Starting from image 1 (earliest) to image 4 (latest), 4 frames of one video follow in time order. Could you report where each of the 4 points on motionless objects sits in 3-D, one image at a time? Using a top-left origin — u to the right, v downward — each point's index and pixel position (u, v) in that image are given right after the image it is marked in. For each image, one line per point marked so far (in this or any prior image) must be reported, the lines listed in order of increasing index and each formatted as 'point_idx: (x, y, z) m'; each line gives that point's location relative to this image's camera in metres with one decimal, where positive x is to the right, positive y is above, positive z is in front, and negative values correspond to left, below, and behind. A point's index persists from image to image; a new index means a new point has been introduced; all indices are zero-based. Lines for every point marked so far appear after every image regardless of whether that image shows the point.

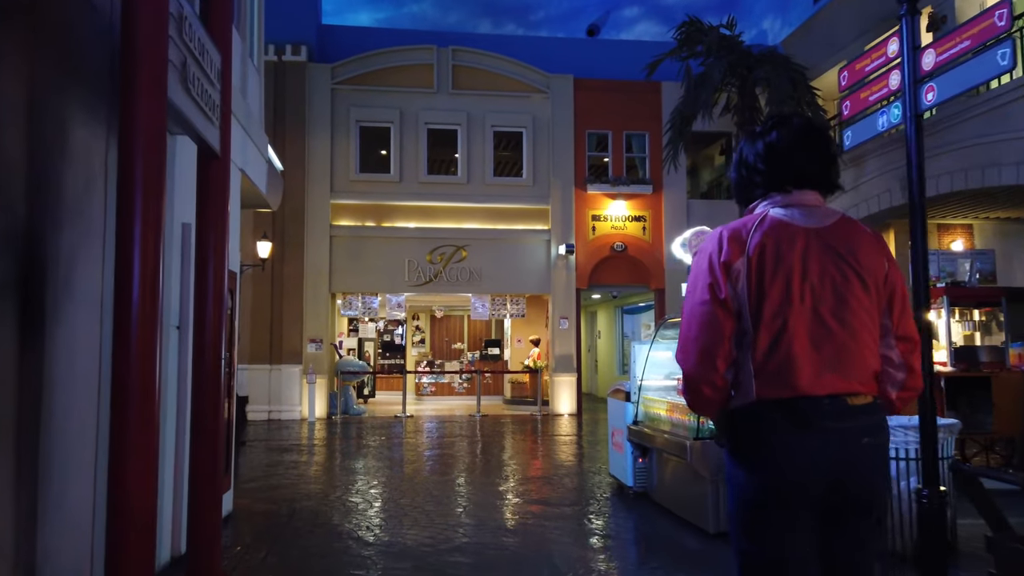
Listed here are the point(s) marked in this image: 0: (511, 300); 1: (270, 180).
0: (0.0, -0.3, +18.5) m
1: (-3.1, +1.4, +9.4) m
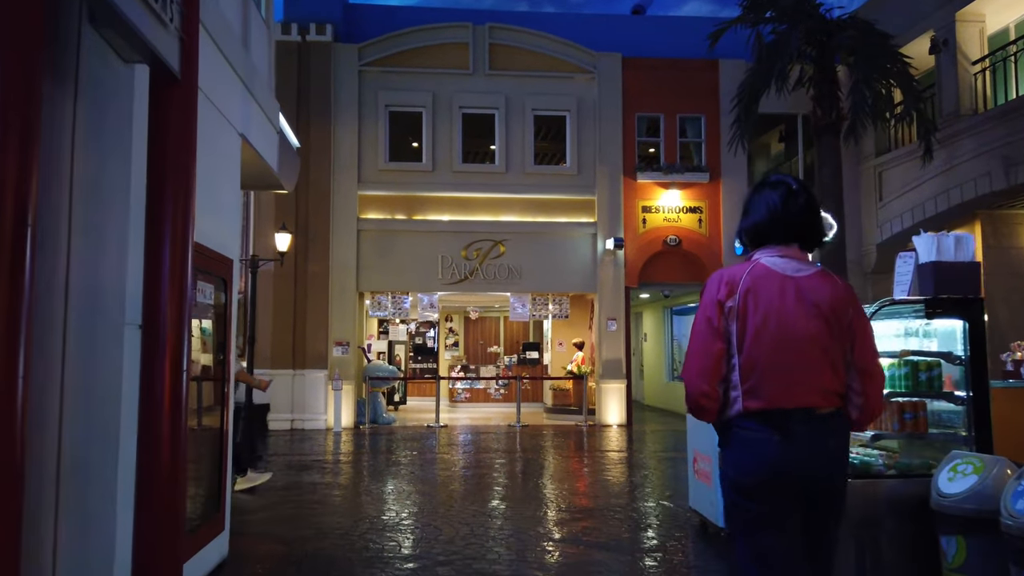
0: (+0.9, -0.3, +17.0) m
1: (-2.5, +1.4, +8.0) m
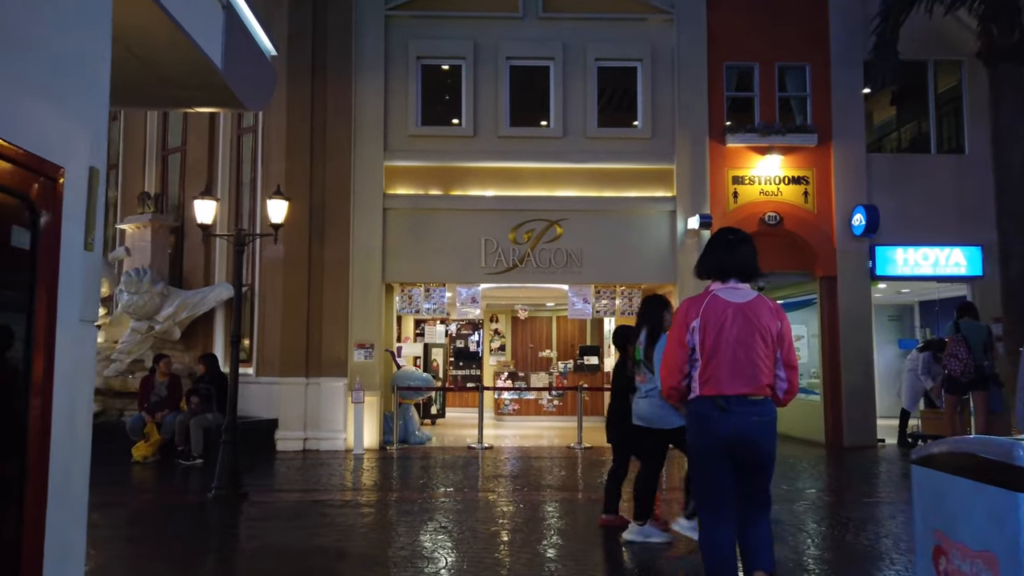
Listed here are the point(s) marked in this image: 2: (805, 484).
0: (+2.0, -0.1, +13.8) m
1: (-1.9, +1.7, +5.1) m
2: (+4.2, -2.8, +10.7) m
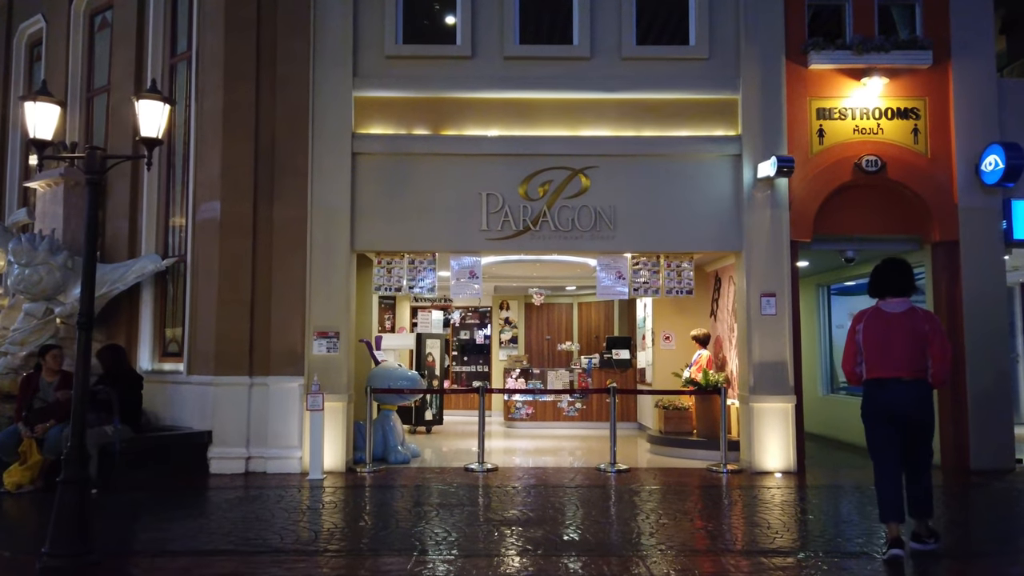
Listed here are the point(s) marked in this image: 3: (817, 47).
0: (+2.2, +0.3, +10.5) m
1: (-2.0, +2.0, +1.9) m
2: (+4.3, -2.4, +7.3) m
3: (+4.1, +3.3, +10.0) m
